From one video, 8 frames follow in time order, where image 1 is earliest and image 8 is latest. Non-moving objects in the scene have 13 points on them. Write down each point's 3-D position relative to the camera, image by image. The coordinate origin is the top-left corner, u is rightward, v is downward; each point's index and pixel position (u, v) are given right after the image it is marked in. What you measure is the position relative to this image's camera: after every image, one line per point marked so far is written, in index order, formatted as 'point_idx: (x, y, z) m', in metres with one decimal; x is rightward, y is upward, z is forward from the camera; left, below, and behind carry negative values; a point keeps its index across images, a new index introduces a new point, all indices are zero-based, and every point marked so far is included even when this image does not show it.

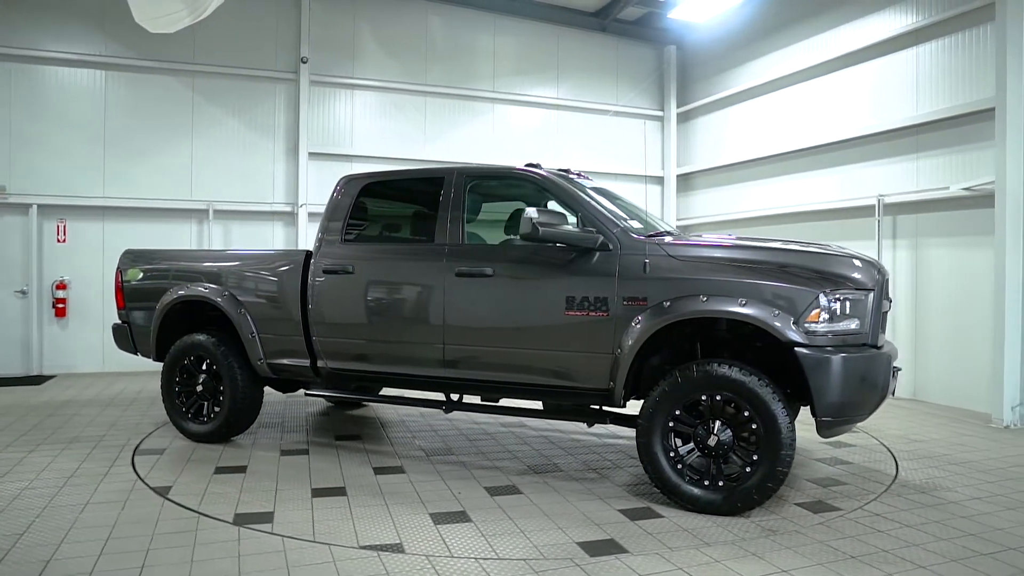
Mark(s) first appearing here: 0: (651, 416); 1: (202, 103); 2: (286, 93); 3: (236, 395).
0: (+0.8, -0.7, +3.6) m
1: (-4.1, +2.5, +8.9) m
2: (-3.2, +2.7, +9.3) m
3: (-2.0, -0.8, +4.8) m
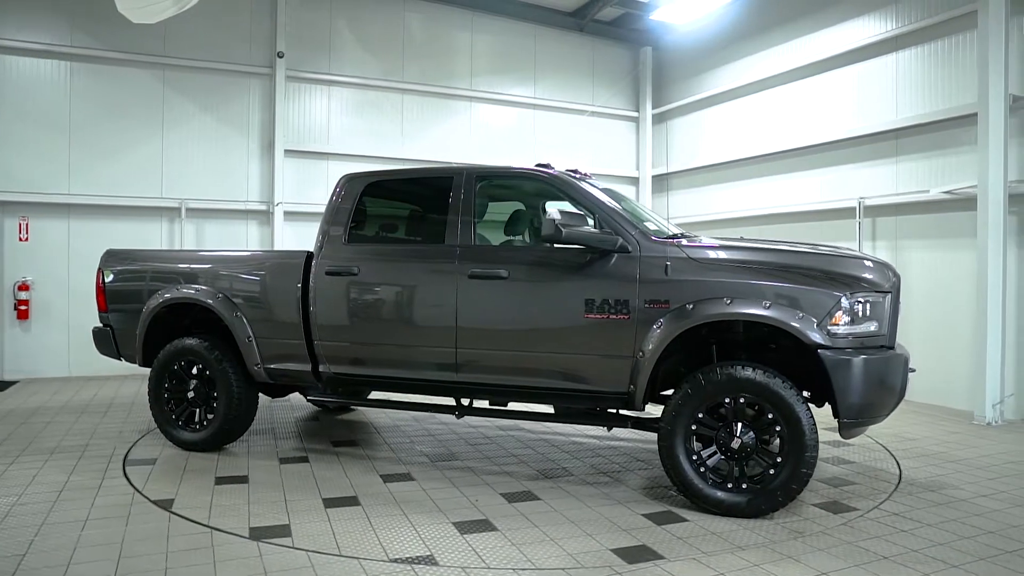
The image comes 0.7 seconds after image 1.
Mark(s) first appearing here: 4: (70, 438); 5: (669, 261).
0: (+0.9, -0.7, +3.6) m
1: (-4.3, +2.4, +8.5) m
2: (-3.4, +2.7, +9.0) m
3: (-1.9, -0.8, +4.6) m
4: (-3.3, -1.1, +5.0) m
5: (+0.9, +0.2, +3.8) m
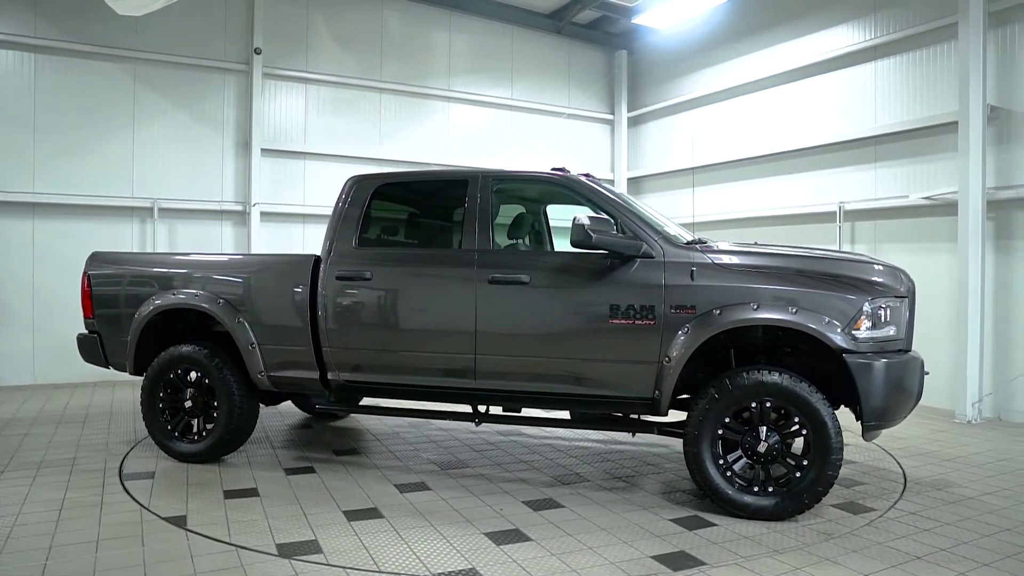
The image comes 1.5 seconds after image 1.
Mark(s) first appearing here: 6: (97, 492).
0: (+1.0, -0.7, +3.6) m
1: (-4.5, +2.4, +8.2) m
2: (-3.6, +2.6, +8.7) m
3: (-1.9, -0.8, +4.5) m
4: (-3.3, -1.2, +4.8) m
5: (+1.1, +0.1, +3.8) m
6: (-2.4, -1.2, +3.9) m
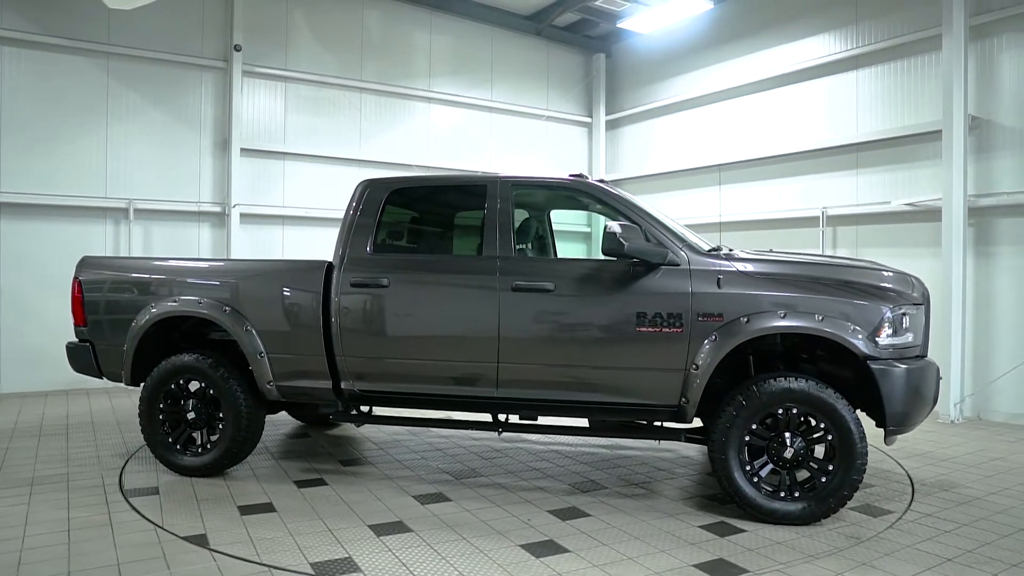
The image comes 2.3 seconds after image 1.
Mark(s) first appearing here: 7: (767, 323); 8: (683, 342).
0: (+1.2, -0.8, +3.7) m
1: (-4.6, +2.4, +7.9) m
2: (-3.8, +2.6, +8.4) m
3: (-1.8, -0.9, +4.3) m
4: (-3.2, -1.2, +4.5) m
5: (+1.2, +0.1, +3.8) m
6: (-2.3, -1.2, +3.7) m
7: (+1.4, -0.2, +3.7) m
8: (+1.0, -0.3, +3.8) m
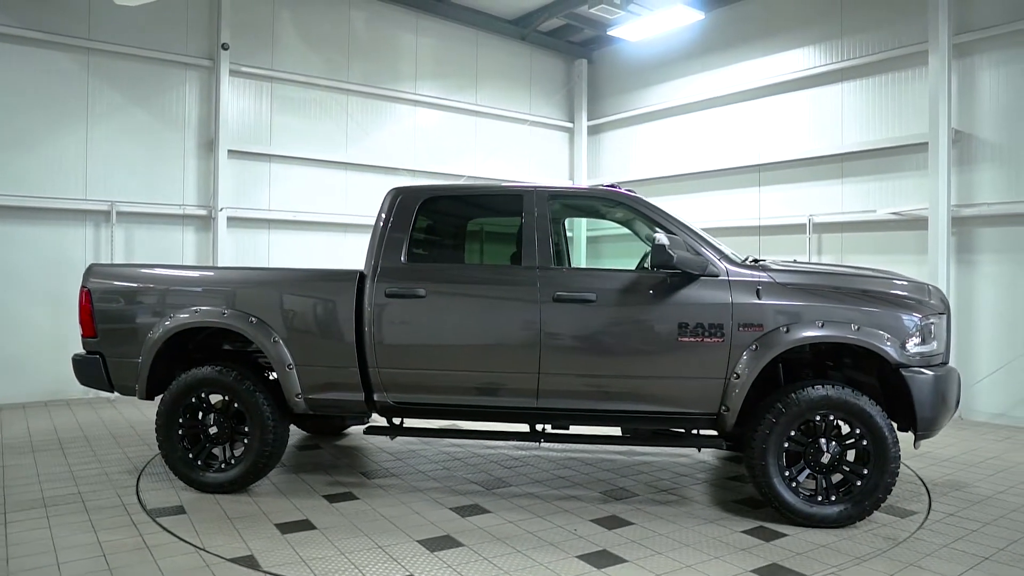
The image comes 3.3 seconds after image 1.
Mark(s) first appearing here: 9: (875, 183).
0: (+1.4, -0.8, +3.7) m
1: (-4.7, +2.3, +7.5) m
2: (-3.8, +2.5, +8.2) m
3: (-1.5, -0.9, +4.2) m
4: (-3.0, -1.3, +4.3) m
5: (+1.4, 0.0, +3.9) m
6: (-2.0, -1.3, +3.6) m
7: (+1.7, -0.2, +3.8) m
8: (+1.2, -0.4, +3.9) m
9: (+4.2, +1.2, +7.7) m
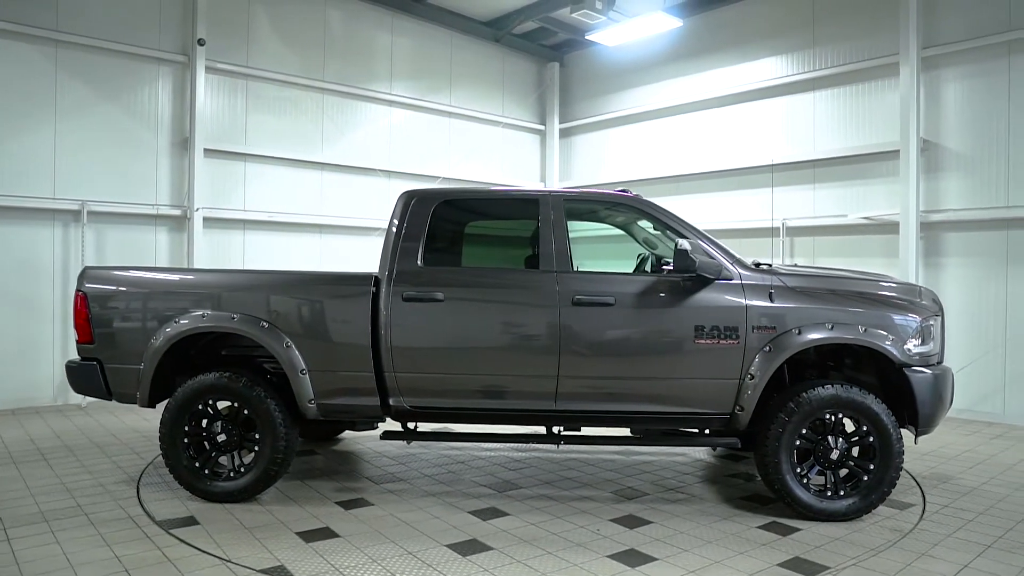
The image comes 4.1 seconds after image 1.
0: (+1.6, -0.9, +3.9) m
1: (-4.8, +2.3, +7.2) m
2: (-4.0, +2.5, +7.9) m
3: (-1.4, -0.9, +4.1) m
4: (-2.9, -1.3, +4.1) m
5: (+1.6, 0.0, +4.1) m
6: (-1.9, -1.3, +3.4) m
7: (+1.8, -0.3, +3.9) m
8: (+1.3, -0.4, +4.0) m
9: (+4.0, +1.2, +8.0) m
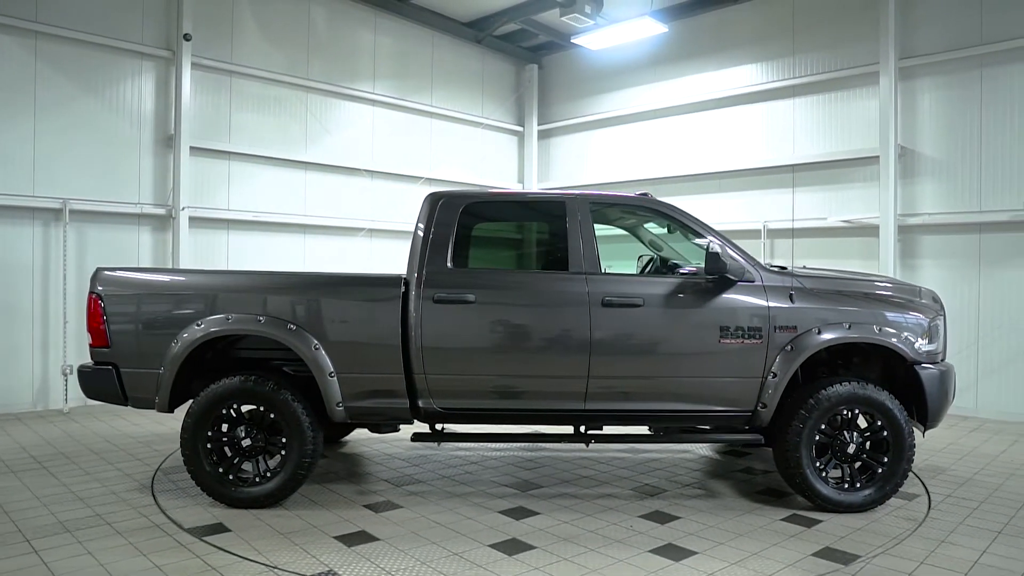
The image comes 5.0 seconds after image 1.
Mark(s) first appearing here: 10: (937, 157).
0: (+1.7, -0.9, +4.0) m
1: (-4.8, +2.2, +6.9) m
2: (-4.1, +2.5, +7.7) m
3: (-1.3, -1.0, +4.1) m
4: (-2.7, -1.3, +4.0) m
5: (+1.7, 0.0, +4.2) m
6: (-1.6, -1.3, +3.4) m
7: (+2.0, -0.3, +4.1) m
8: (+1.5, -0.4, +4.1) m
9: (+3.9, +1.2, +8.3) m
10: (+4.7, +1.4, +7.4) m
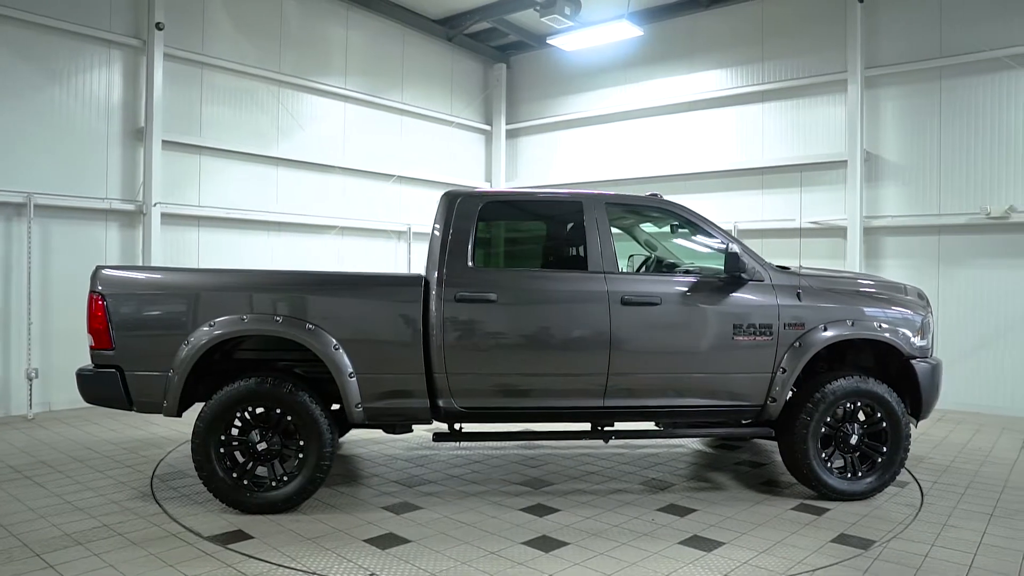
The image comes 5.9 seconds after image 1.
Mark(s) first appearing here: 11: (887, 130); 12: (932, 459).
0: (+1.9, -0.9, +4.2) m
1: (-4.9, +2.2, +6.6) m
2: (-4.3, +2.5, +7.4) m
3: (-1.1, -1.0, +4.0) m
4: (-2.6, -1.3, +3.8) m
5: (+1.8, 0.0, +4.4) m
6: (-1.4, -1.3, +3.3) m
7: (+2.1, -0.3, +4.3) m
8: (+1.6, -0.4, +4.3) m
9: (+3.6, +1.2, +8.7) m
10: (+4.5, +1.5, +7.8) m
11: (+4.4, +1.8, +7.8) m
12: (+3.3, -1.3, +5.3) m
